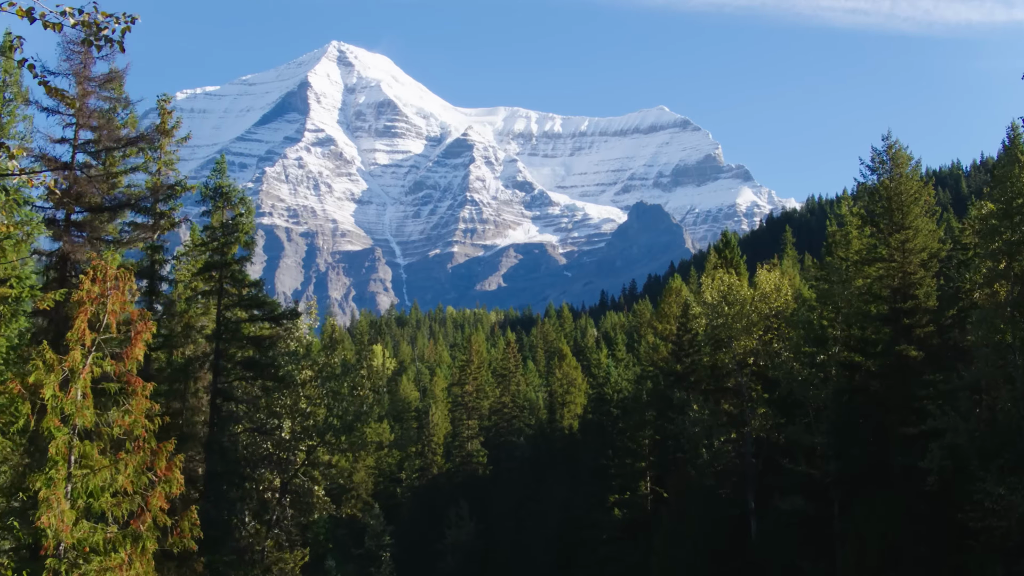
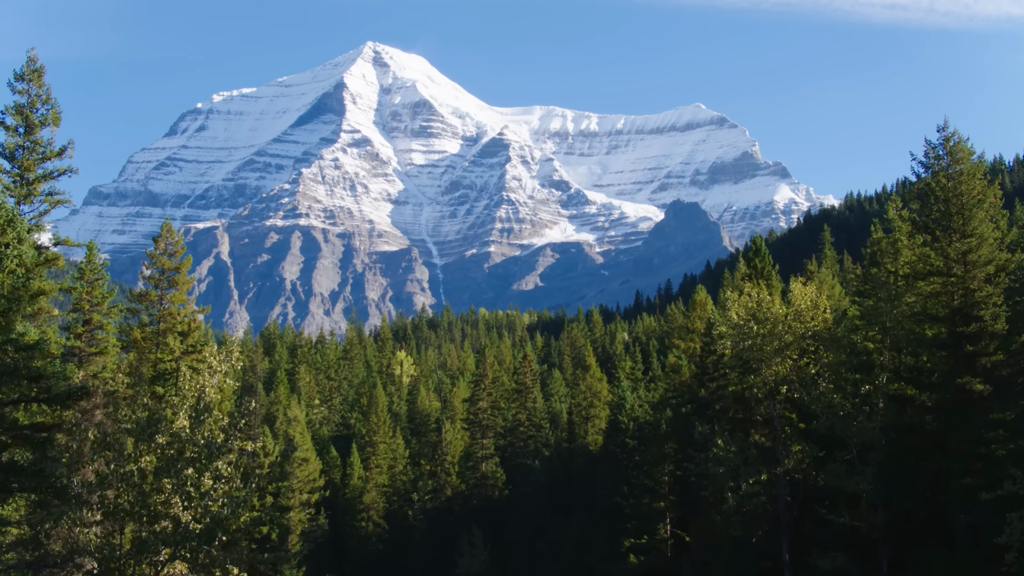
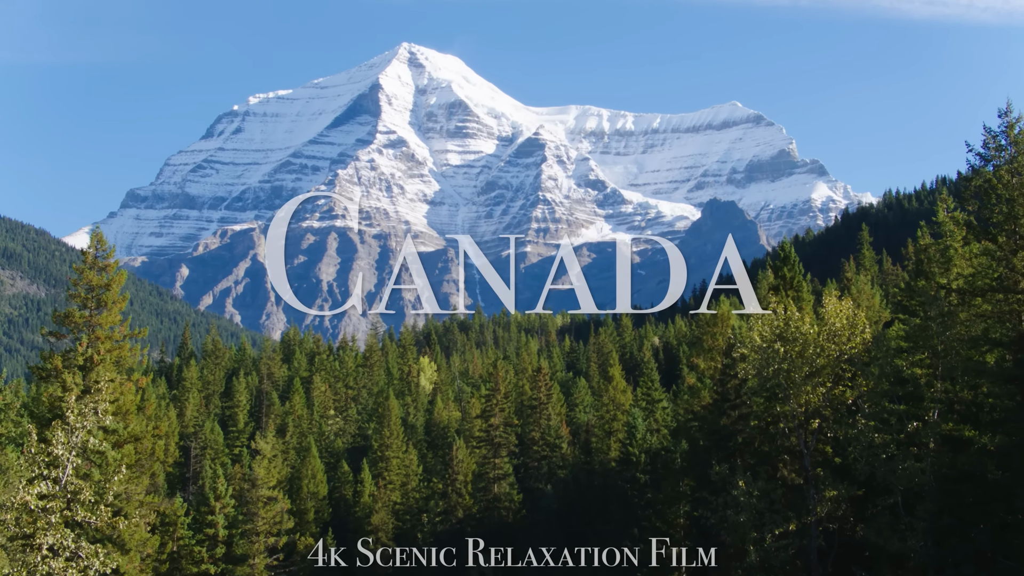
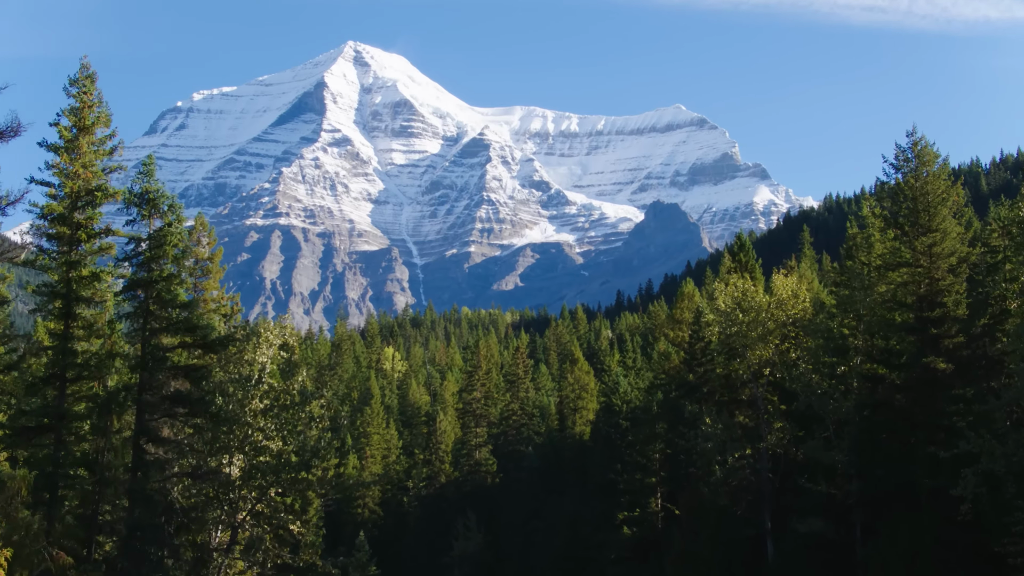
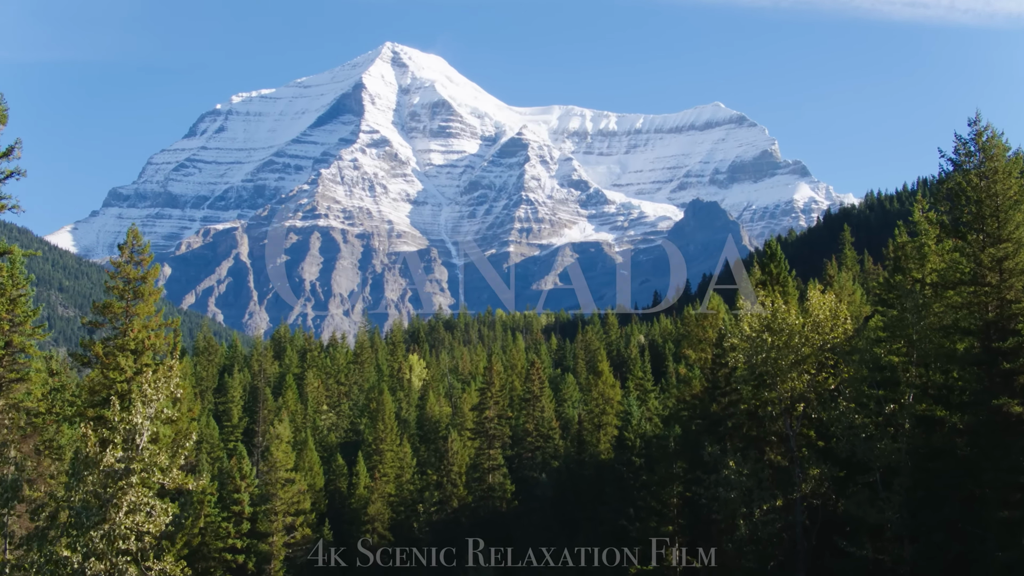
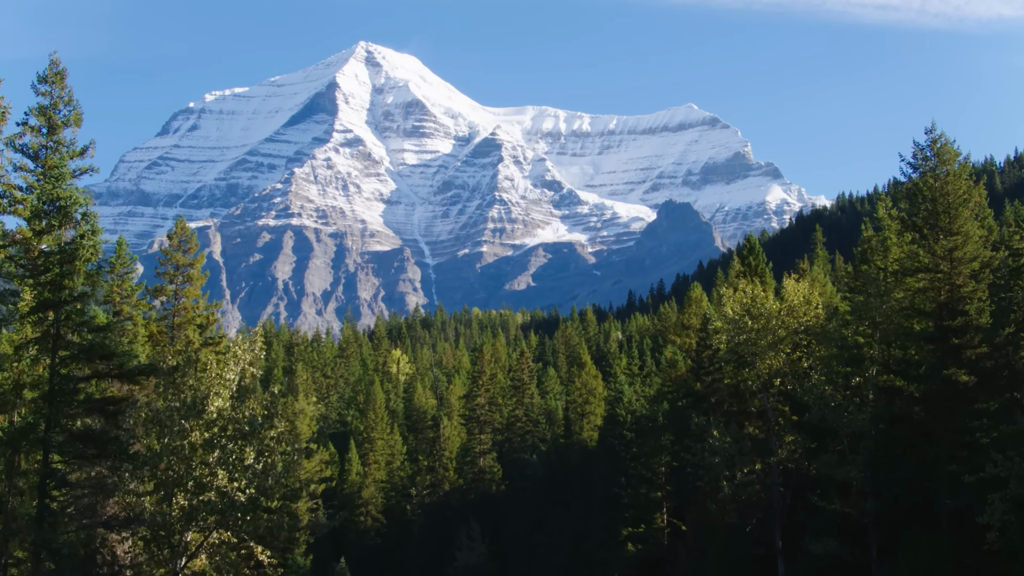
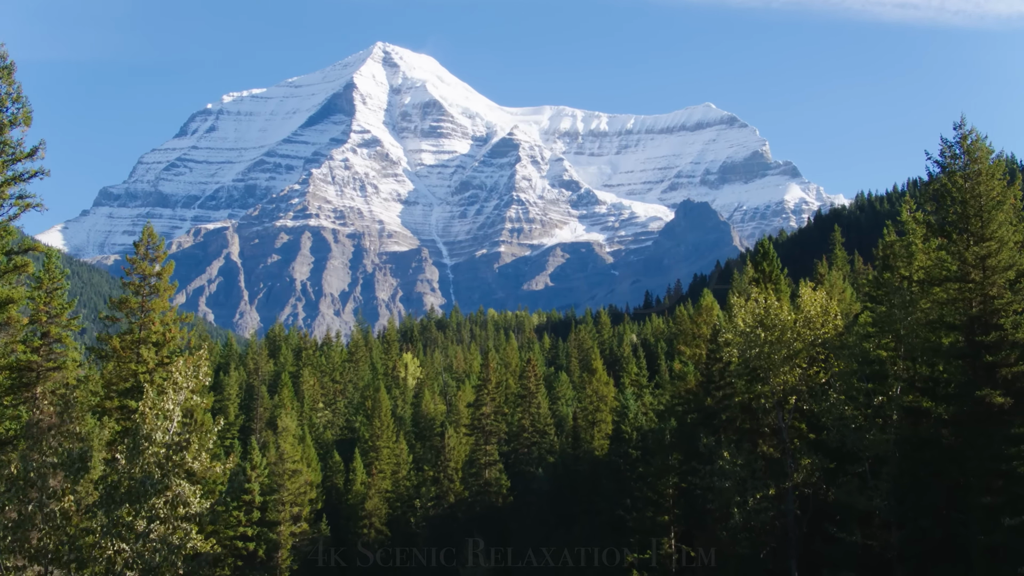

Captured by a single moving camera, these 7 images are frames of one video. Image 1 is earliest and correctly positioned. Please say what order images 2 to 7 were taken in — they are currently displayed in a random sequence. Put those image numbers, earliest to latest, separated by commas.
4, 6, 2, 7, 5, 3
